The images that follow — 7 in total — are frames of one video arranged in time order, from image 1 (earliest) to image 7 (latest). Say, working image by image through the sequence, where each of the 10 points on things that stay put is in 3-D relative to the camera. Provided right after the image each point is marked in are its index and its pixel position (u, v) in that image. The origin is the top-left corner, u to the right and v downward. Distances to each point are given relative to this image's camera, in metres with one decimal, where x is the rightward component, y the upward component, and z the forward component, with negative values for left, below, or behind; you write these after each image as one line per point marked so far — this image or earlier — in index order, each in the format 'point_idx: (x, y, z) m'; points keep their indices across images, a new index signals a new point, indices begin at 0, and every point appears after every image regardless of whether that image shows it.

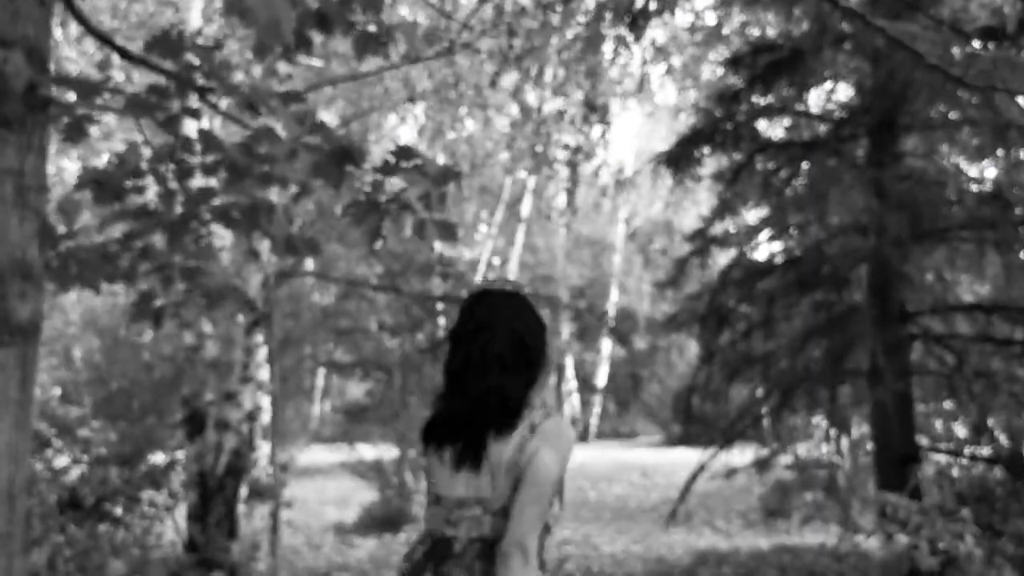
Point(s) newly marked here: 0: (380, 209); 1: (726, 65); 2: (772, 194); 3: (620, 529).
0: (-0.5, +0.3, +3.4) m
1: (+1.4, +1.4, +6.6) m
2: (+1.6, +0.6, +6.6) m
3: (+0.9, -2.0, +8.7) m
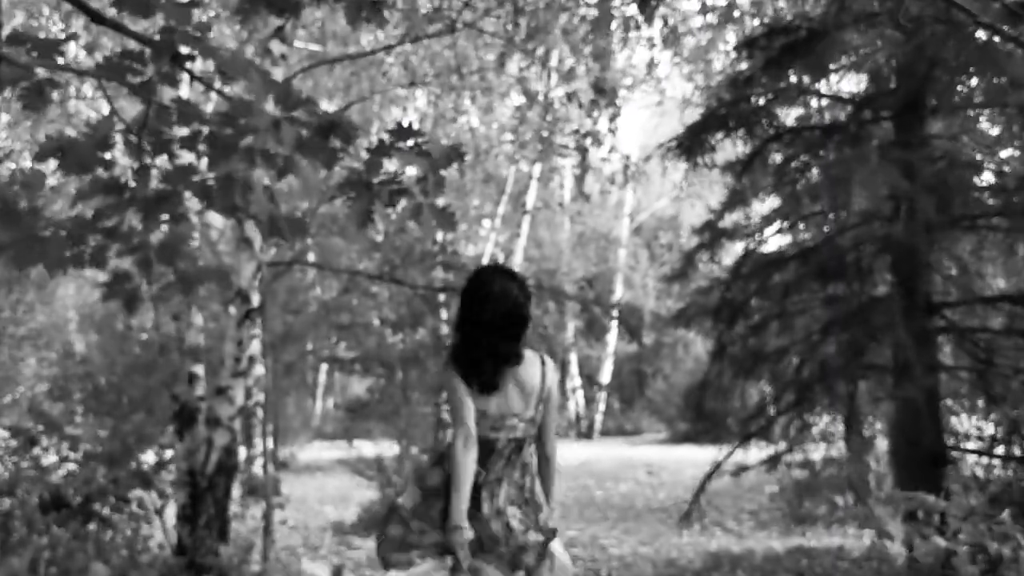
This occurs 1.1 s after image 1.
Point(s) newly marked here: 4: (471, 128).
0: (-0.4, +0.3, +3.1) m
1: (+1.4, +1.5, +6.3) m
2: (+1.7, +0.6, +6.4) m
3: (+0.9, -2.0, +8.4) m
4: (-0.4, +1.5, +9.5) m
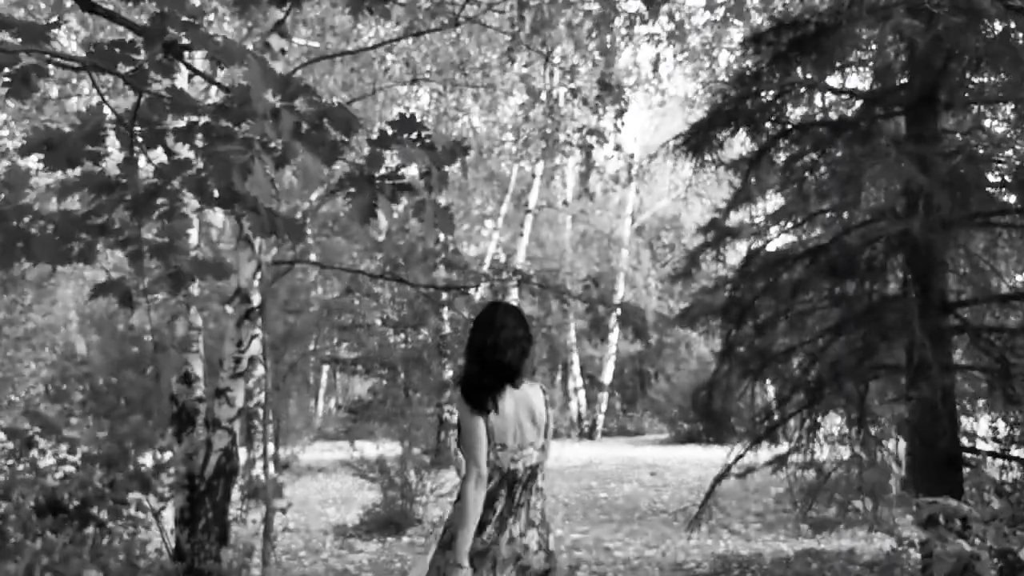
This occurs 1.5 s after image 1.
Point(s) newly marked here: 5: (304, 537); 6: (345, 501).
0: (-0.4, +0.3, +3.0) m
1: (+1.4, +1.5, +6.2) m
2: (+1.7, +0.6, +6.3) m
3: (+0.9, -2.0, +8.3) m
4: (-0.4, +1.5, +9.4) m
5: (-1.7, -2.0, +8.3) m
6: (-1.7, -2.1, +10.5) m
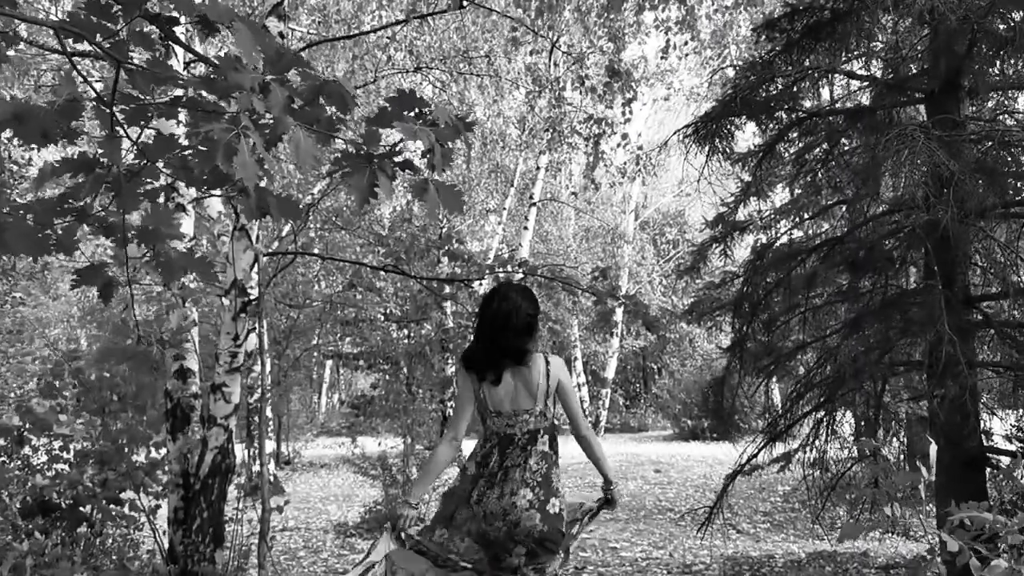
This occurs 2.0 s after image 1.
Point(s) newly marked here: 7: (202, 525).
0: (-0.4, +0.3, +2.9) m
1: (+1.4, +1.5, +6.0) m
2: (+1.7, +0.7, +6.1) m
3: (+1.0, -1.9, +8.2) m
4: (-0.3, +1.5, +9.2) m
5: (-1.6, -1.9, +8.1) m
6: (-1.7, -2.1, +10.3) m
7: (-1.5, -1.1, +5.0) m
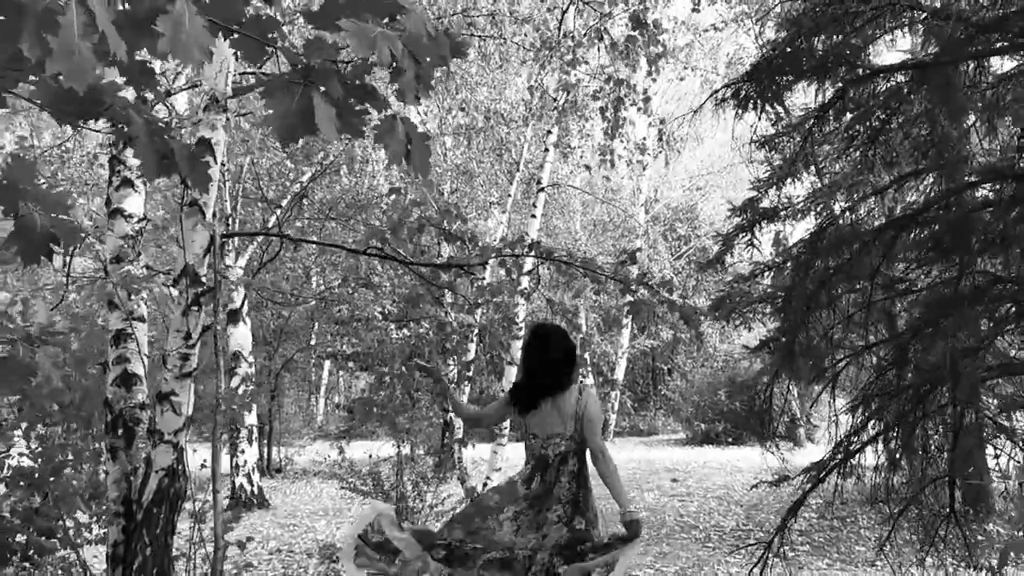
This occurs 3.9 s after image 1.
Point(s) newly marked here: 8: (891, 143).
0: (-0.4, +0.4, +2.0) m
1: (+1.5, +1.6, +5.1) m
2: (+1.8, +0.7, +5.2) m
3: (+1.0, -1.9, +7.3) m
4: (-0.3, +1.6, +8.4) m
5: (-1.6, -1.9, +7.2) m
6: (-1.6, -2.0, +9.4) m
7: (-1.5, -1.1, +4.1) m
8: (+2.1, +0.8, +5.9) m
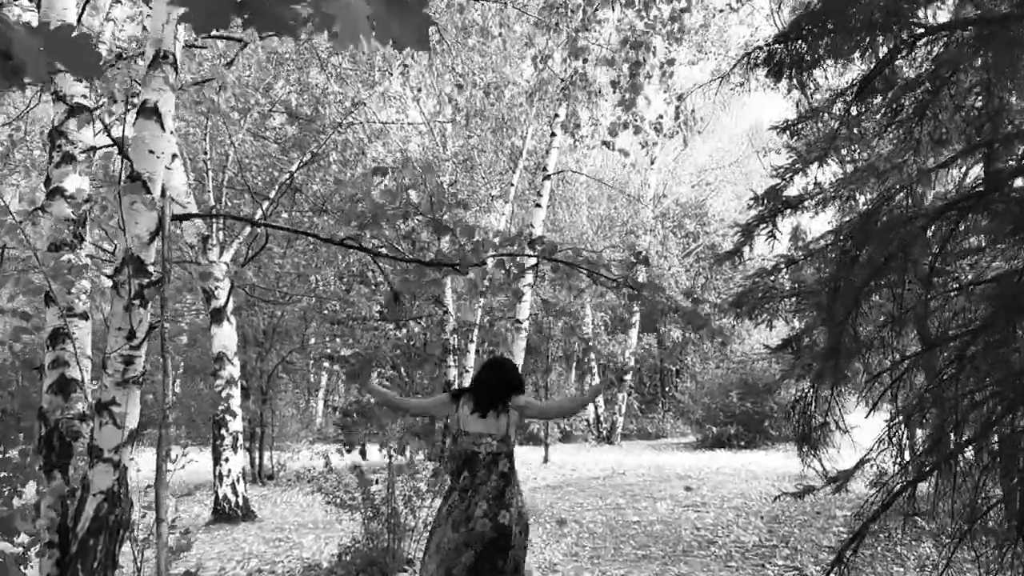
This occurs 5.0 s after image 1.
0: (-0.4, +0.4, +1.3) m
1: (+1.5, +1.6, +4.5) m
2: (+1.8, +0.8, +4.5) m
3: (+1.0, -1.8, +6.6) m
4: (-0.2, +1.6, +7.7) m
5: (-1.6, -1.9, +6.6) m
6: (-1.6, -2.0, +8.8) m
7: (-1.4, -1.1, +3.5) m
8: (+2.2, +0.9, +5.2) m
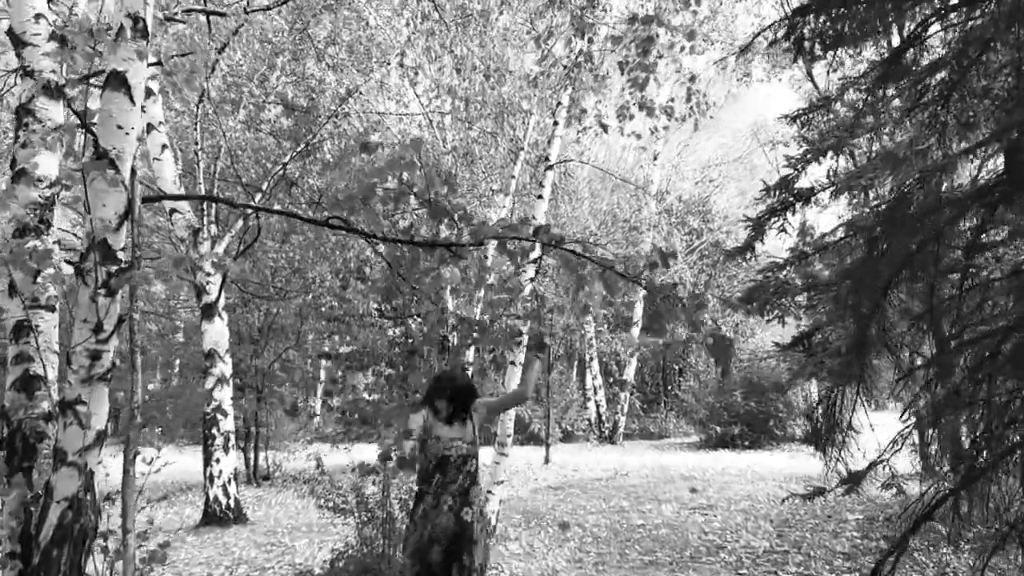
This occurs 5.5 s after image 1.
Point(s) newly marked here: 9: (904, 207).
0: (-0.4, +0.5, +1.0) m
1: (+1.5, +1.6, +4.2) m
2: (+1.8, +0.8, +4.3) m
3: (+1.1, -1.8, +6.3) m
4: (-0.2, +1.6, +7.4) m
5: (-1.6, -1.8, +6.3) m
6: (-1.6, -2.0, +8.5) m
7: (-1.4, -1.0, +3.2) m
8: (+2.2, +0.9, +4.9) m
9: (+1.6, +0.3, +4.3) m
